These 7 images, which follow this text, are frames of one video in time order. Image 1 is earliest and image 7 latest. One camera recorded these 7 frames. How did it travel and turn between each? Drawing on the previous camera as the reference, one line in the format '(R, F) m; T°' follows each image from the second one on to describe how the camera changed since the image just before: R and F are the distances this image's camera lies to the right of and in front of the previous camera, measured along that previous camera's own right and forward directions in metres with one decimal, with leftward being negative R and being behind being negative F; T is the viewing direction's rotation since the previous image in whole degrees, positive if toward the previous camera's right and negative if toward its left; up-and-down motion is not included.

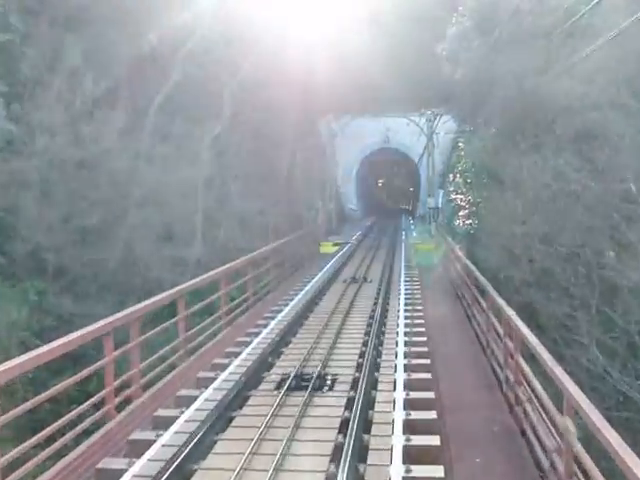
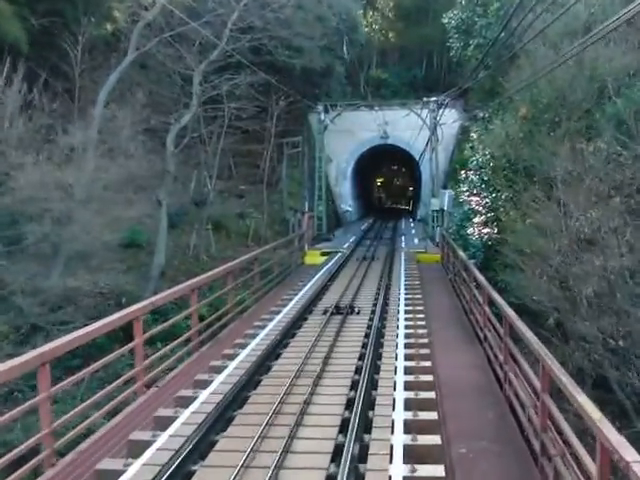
(+0.3, +3.1) m; 0°
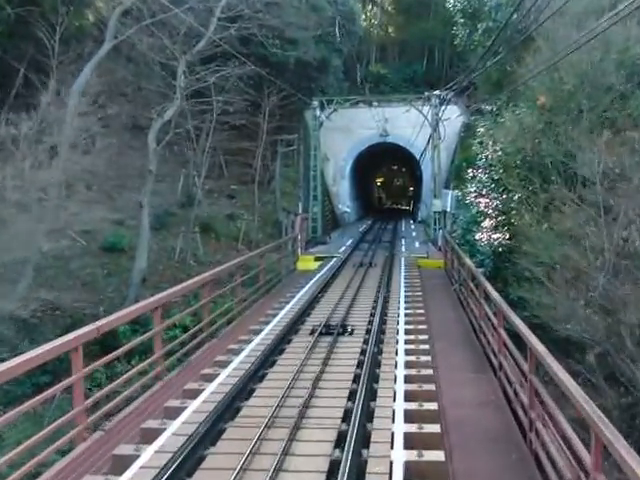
(+0.1, +1.3) m; 0°
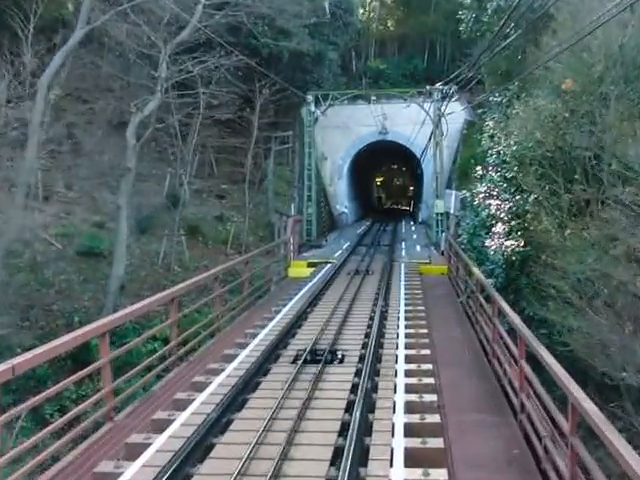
(+0.1, +1.3) m; 0°
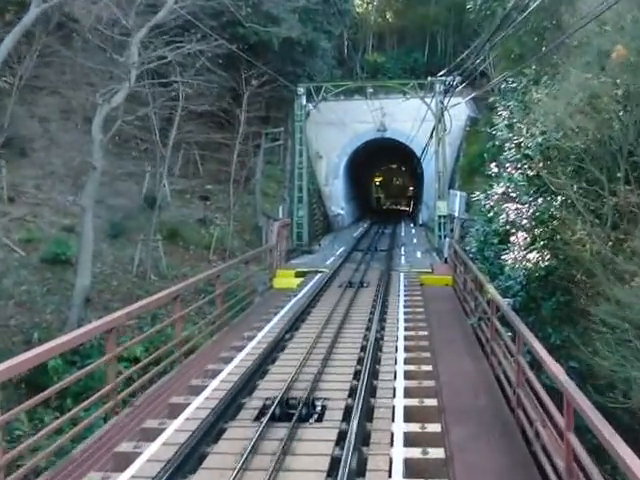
(+0.2, +1.7) m; 0°
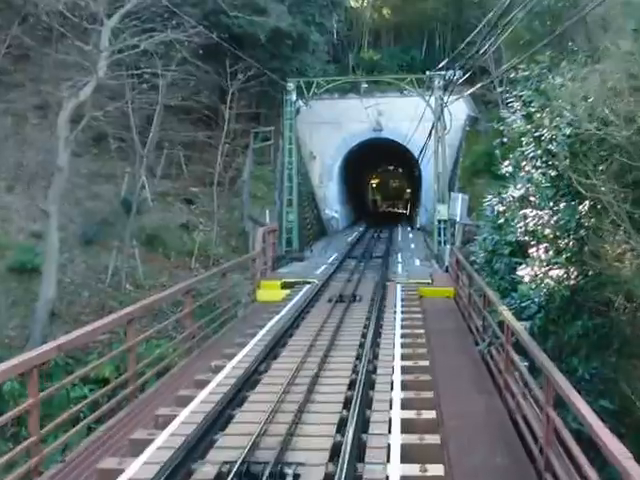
(+0.1, +1.3) m; 0°
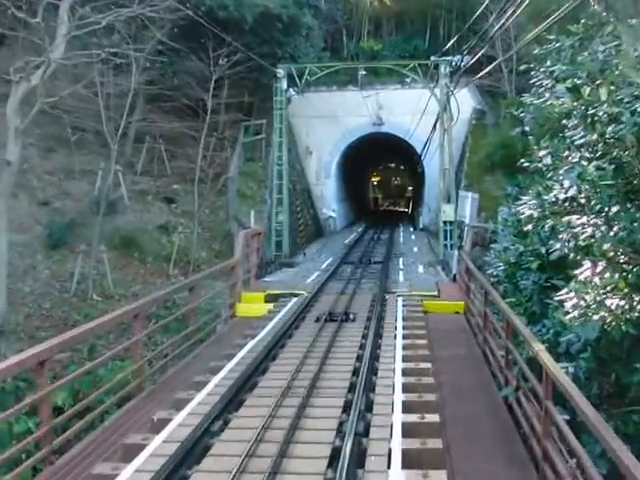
(+0.1, +1.7) m; 0°
